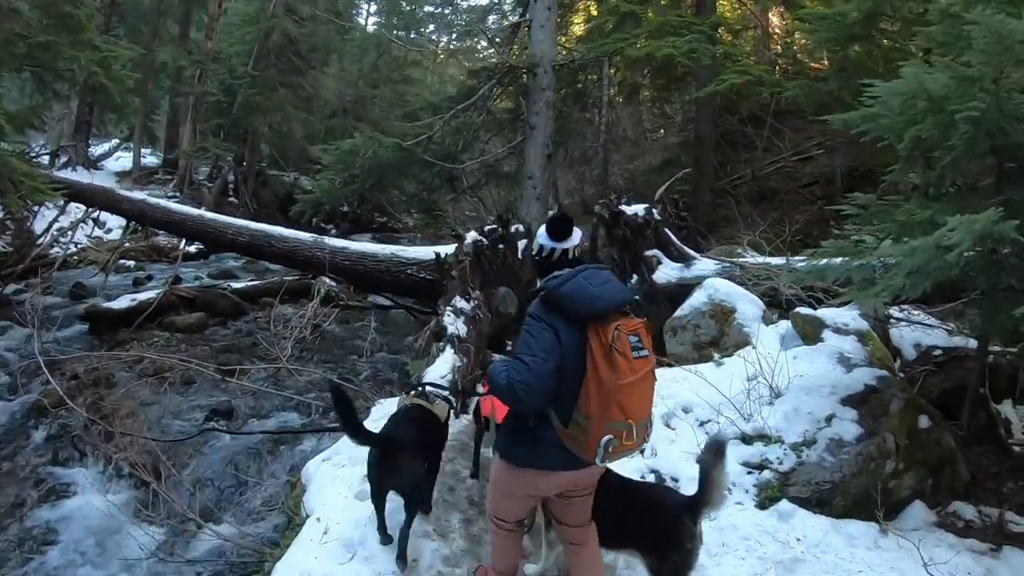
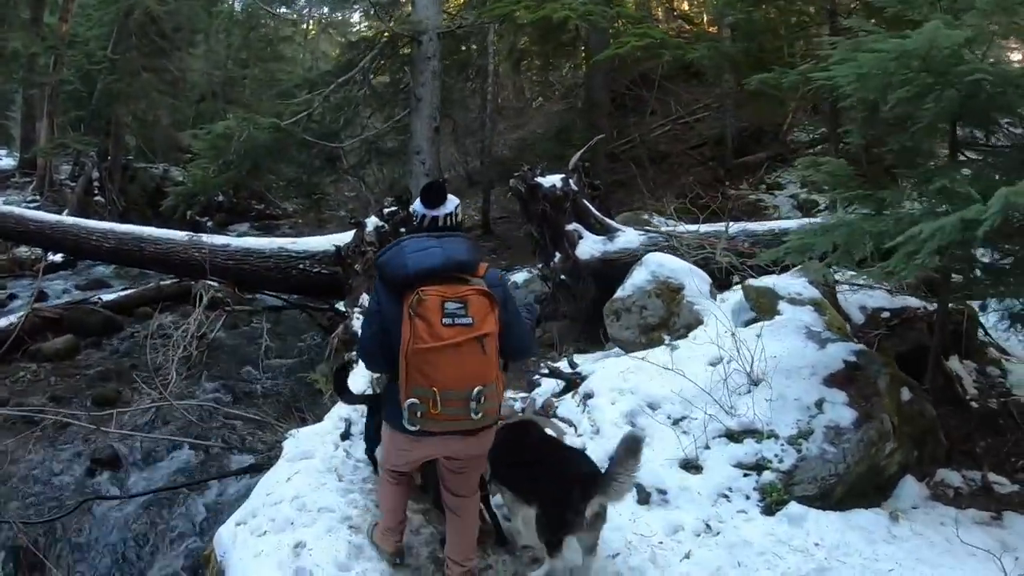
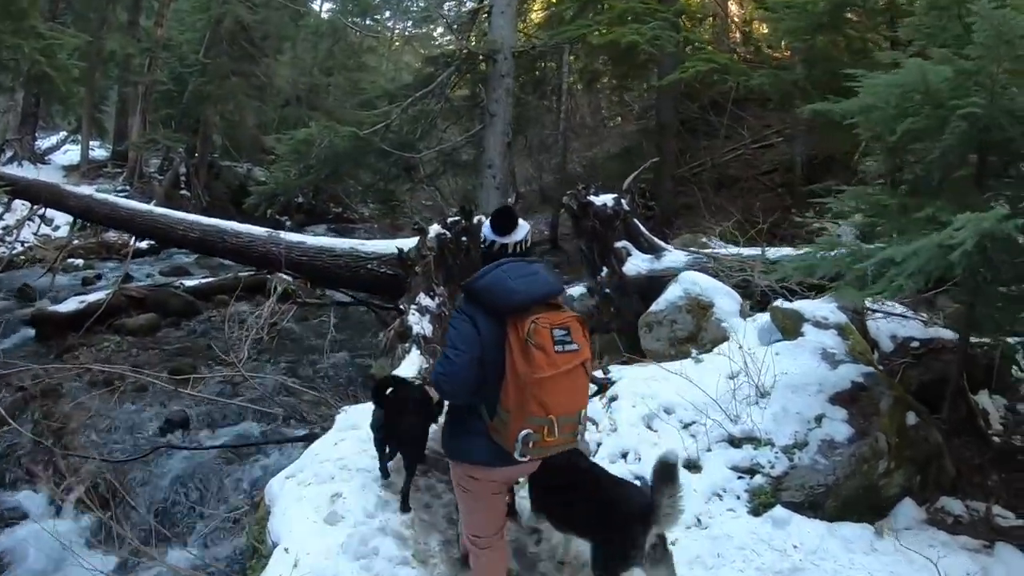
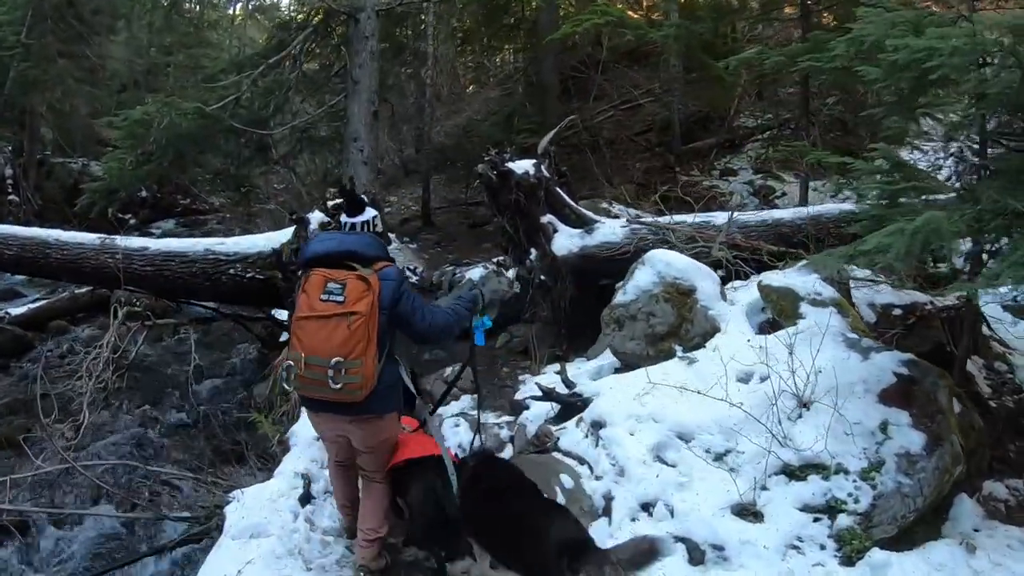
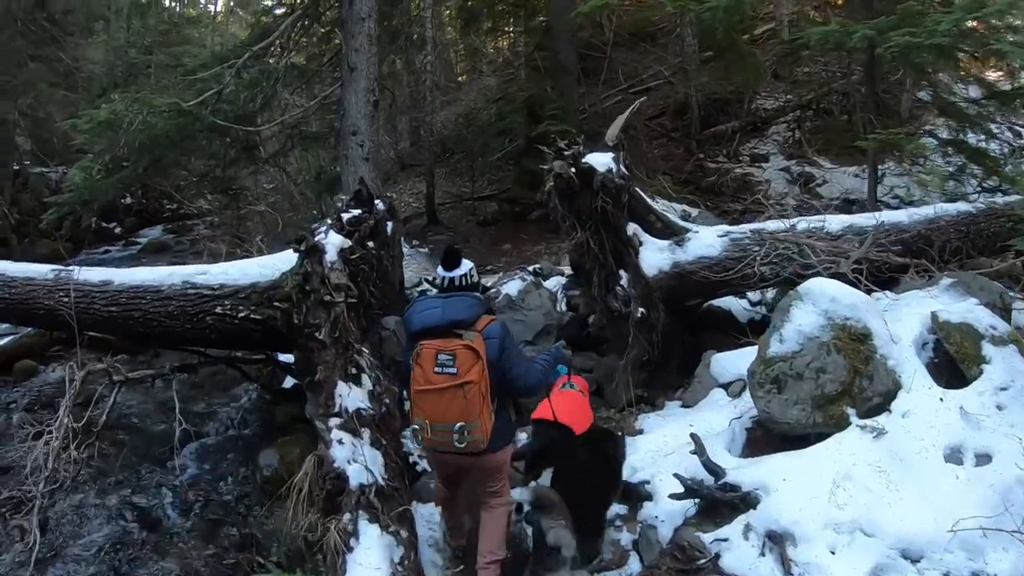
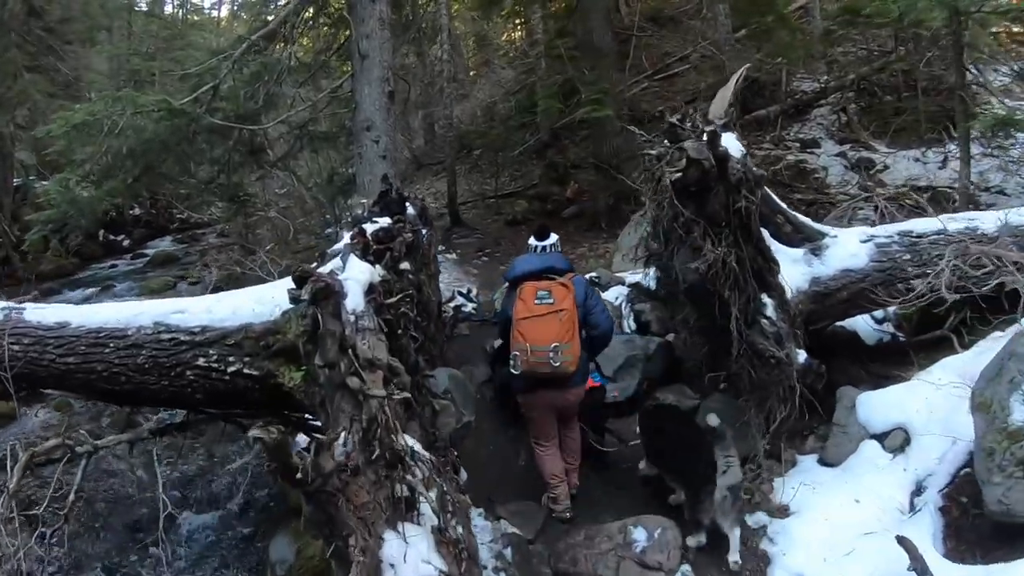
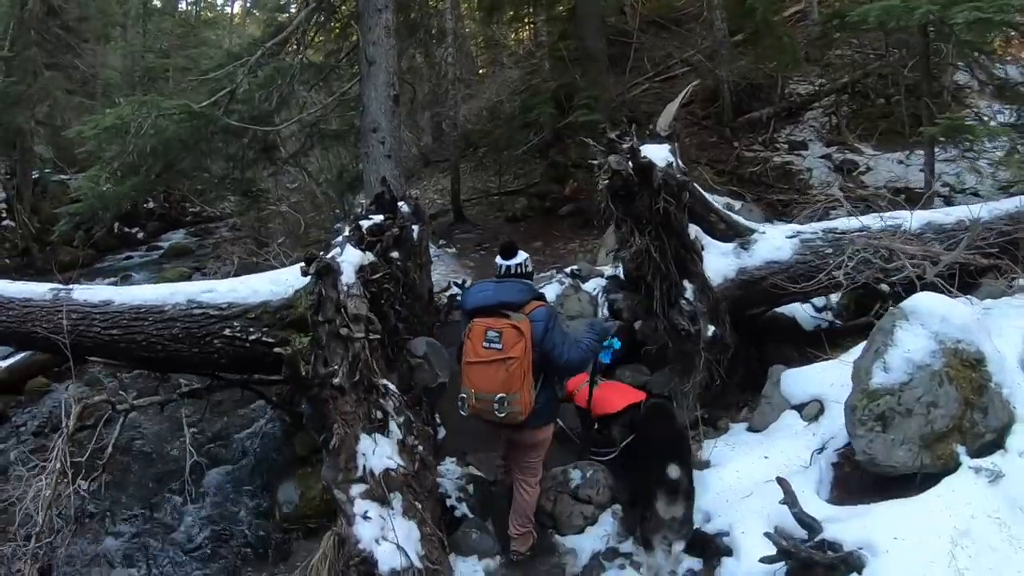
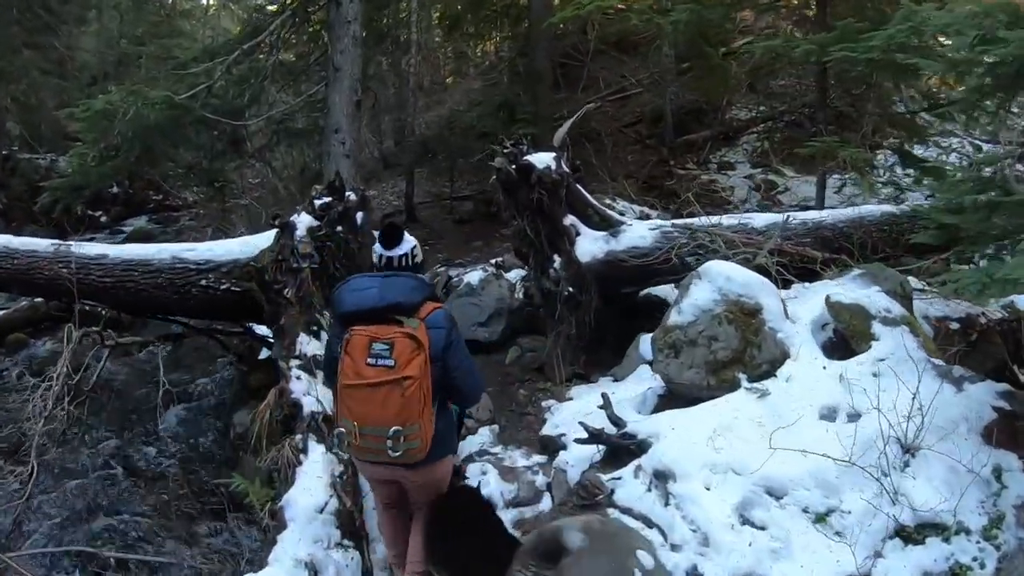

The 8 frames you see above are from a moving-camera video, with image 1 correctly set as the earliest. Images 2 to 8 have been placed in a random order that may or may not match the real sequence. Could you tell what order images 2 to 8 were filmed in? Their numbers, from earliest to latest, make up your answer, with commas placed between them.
3, 2, 4, 8, 5, 7, 6
